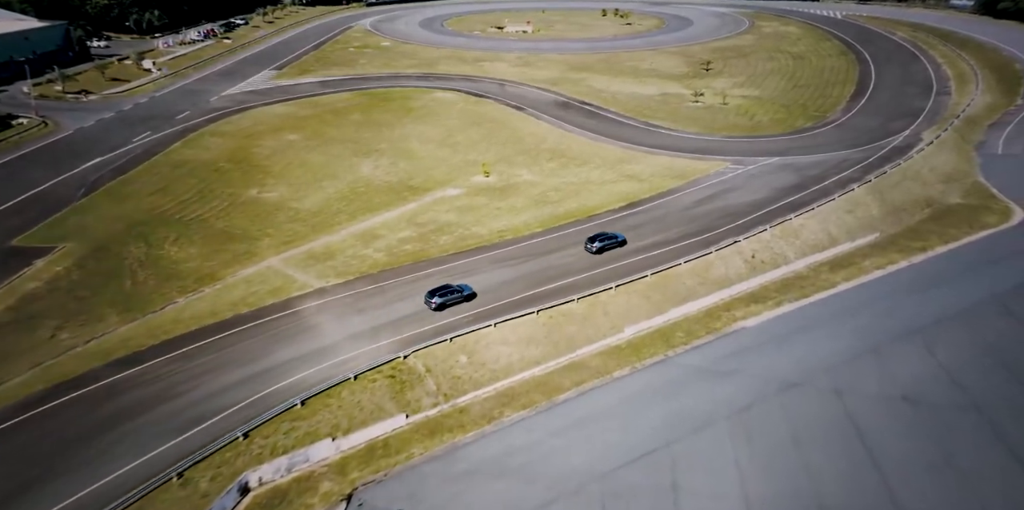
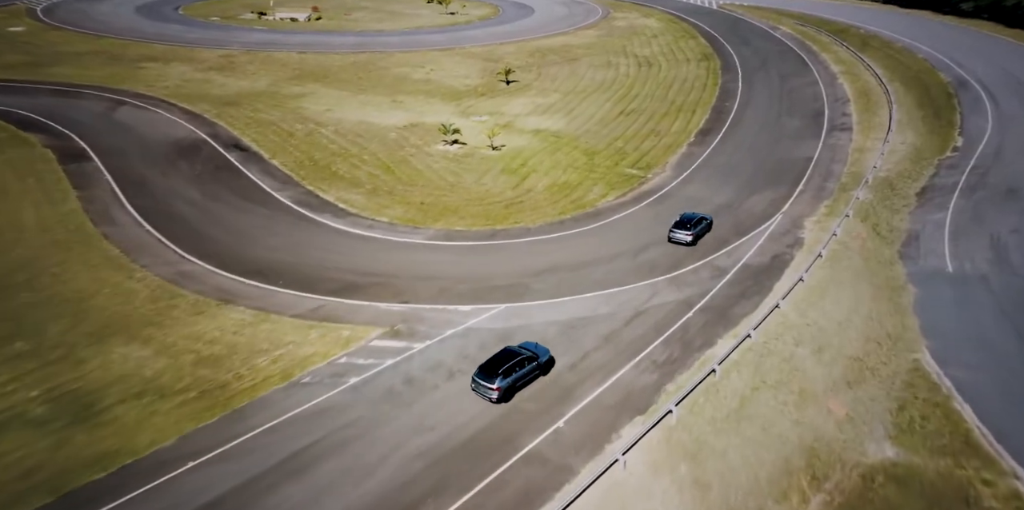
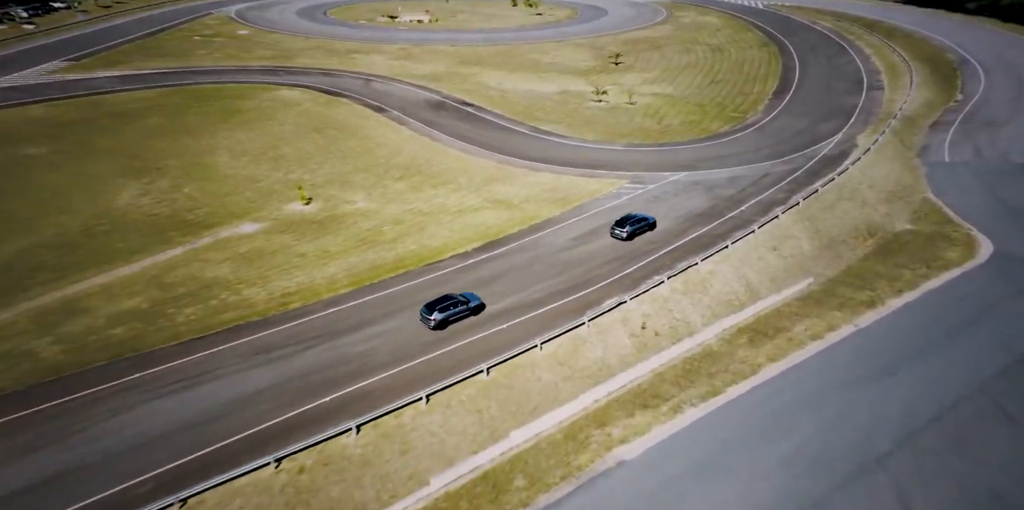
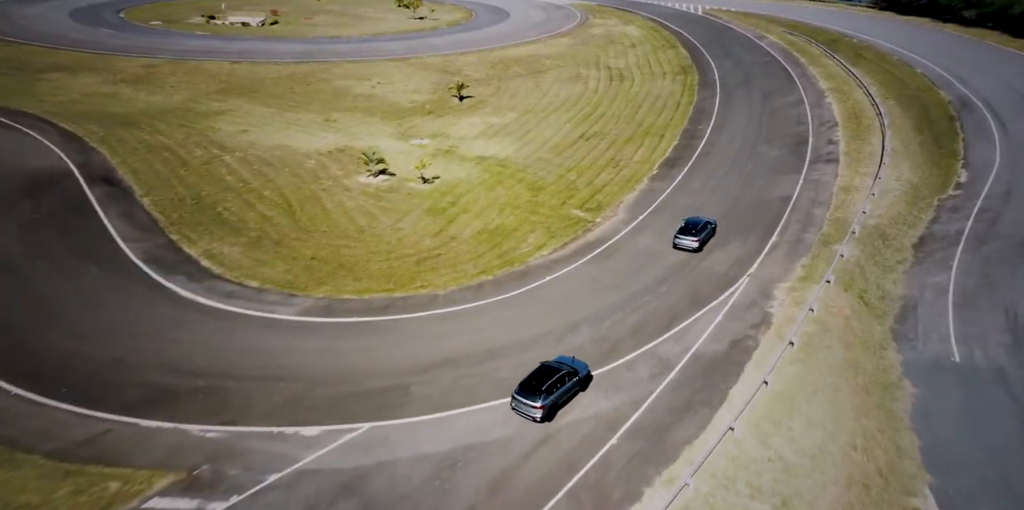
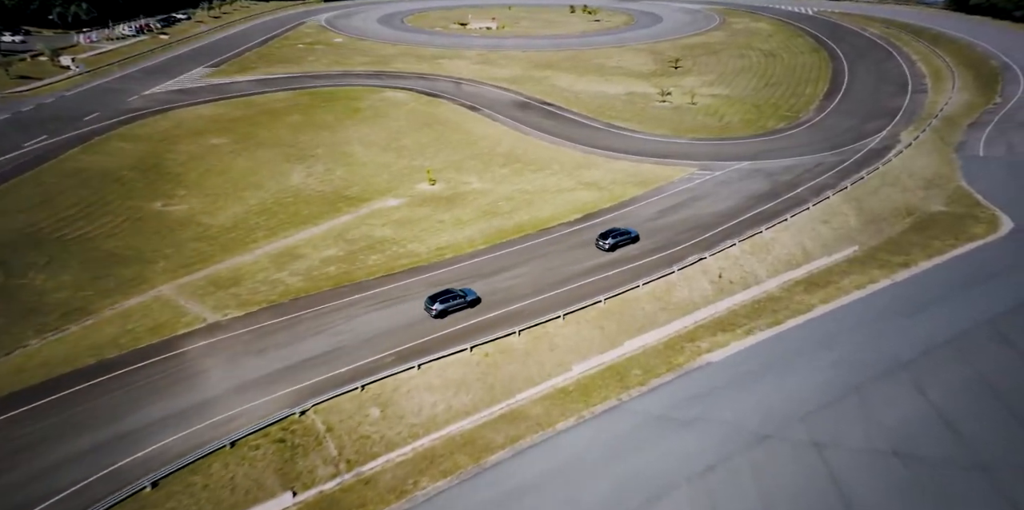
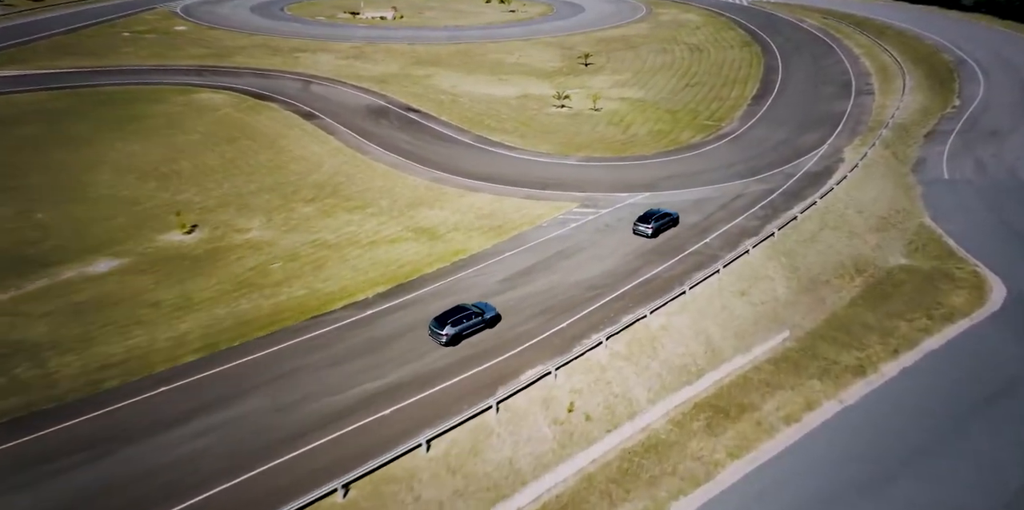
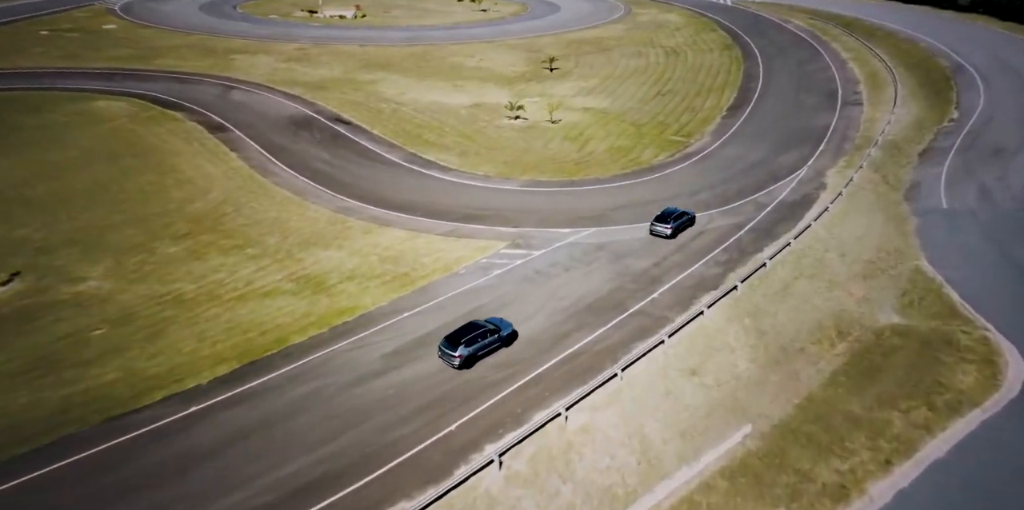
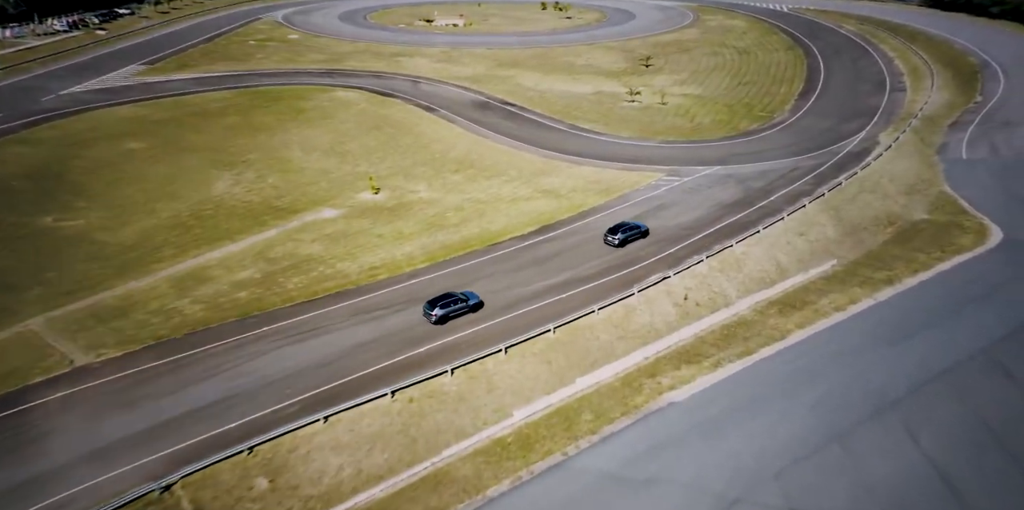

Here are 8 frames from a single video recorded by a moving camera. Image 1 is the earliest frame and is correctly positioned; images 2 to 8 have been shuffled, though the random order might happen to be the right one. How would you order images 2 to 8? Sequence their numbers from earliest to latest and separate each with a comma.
5, 8, 3, 6, 7, 2, 4
